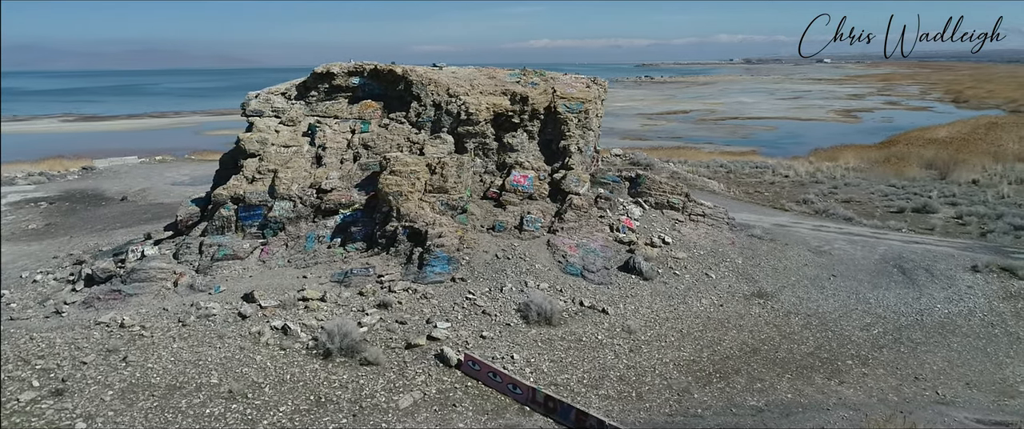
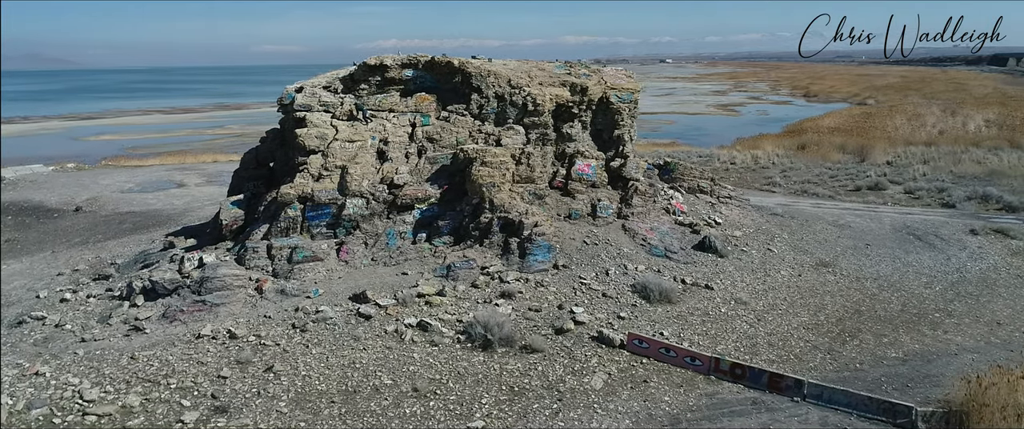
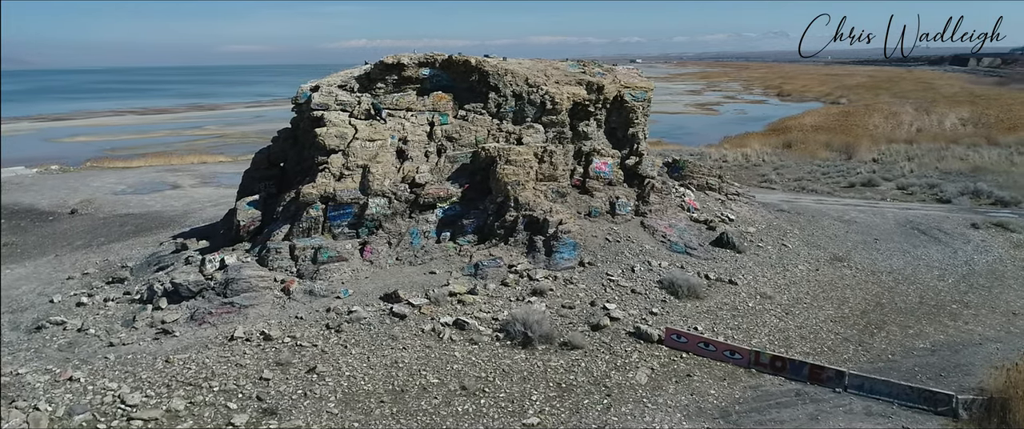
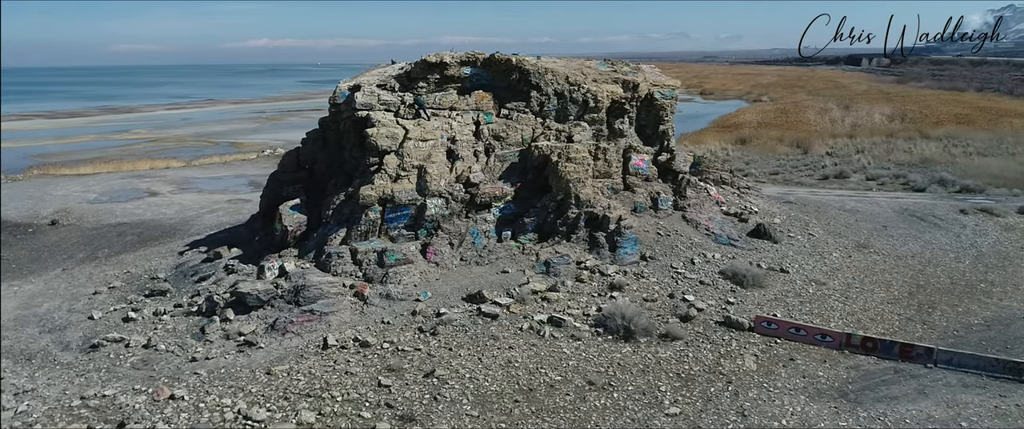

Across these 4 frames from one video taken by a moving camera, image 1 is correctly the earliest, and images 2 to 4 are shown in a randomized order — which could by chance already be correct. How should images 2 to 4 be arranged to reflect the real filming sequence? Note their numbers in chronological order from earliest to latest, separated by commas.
2, 3, 4
